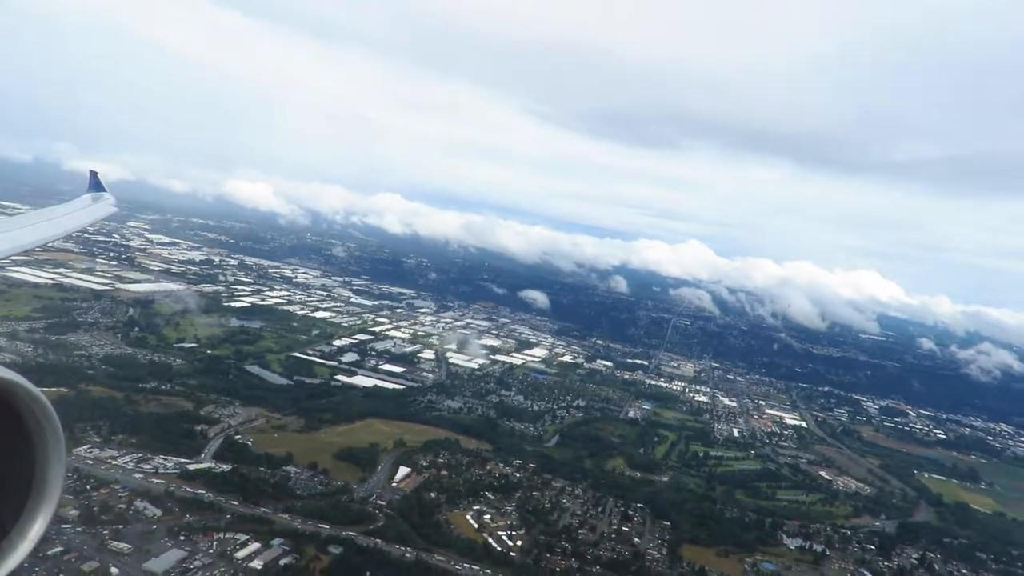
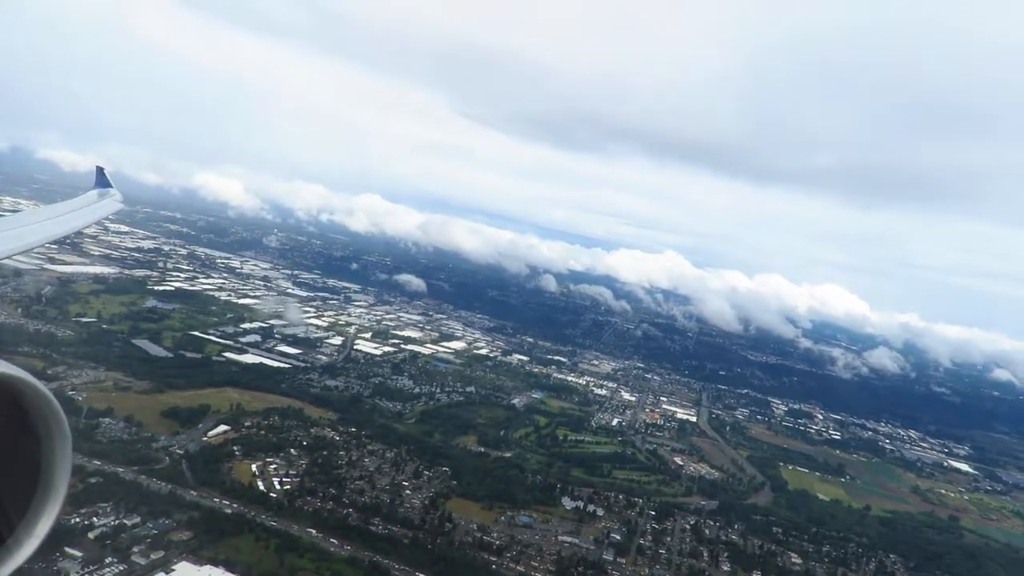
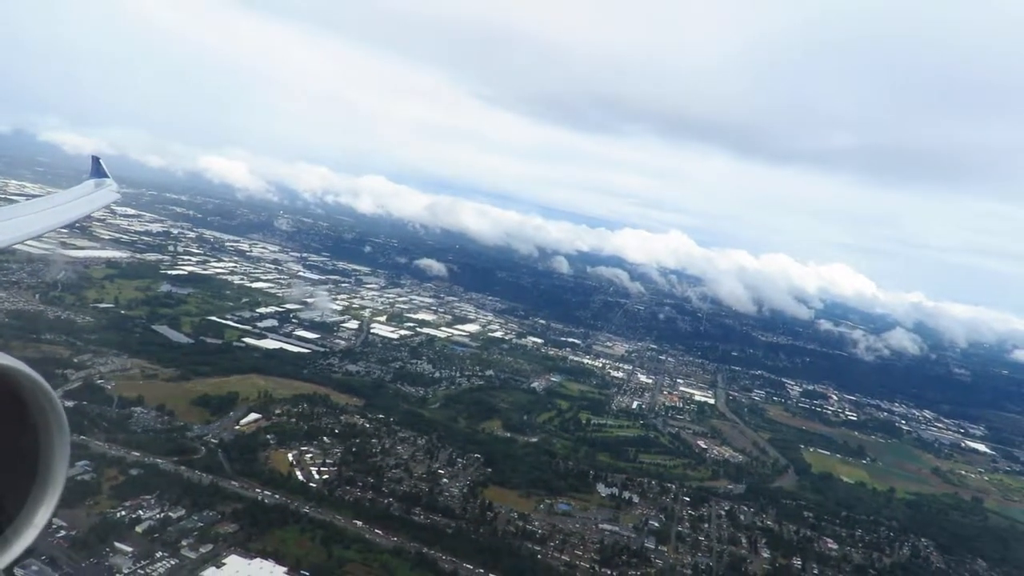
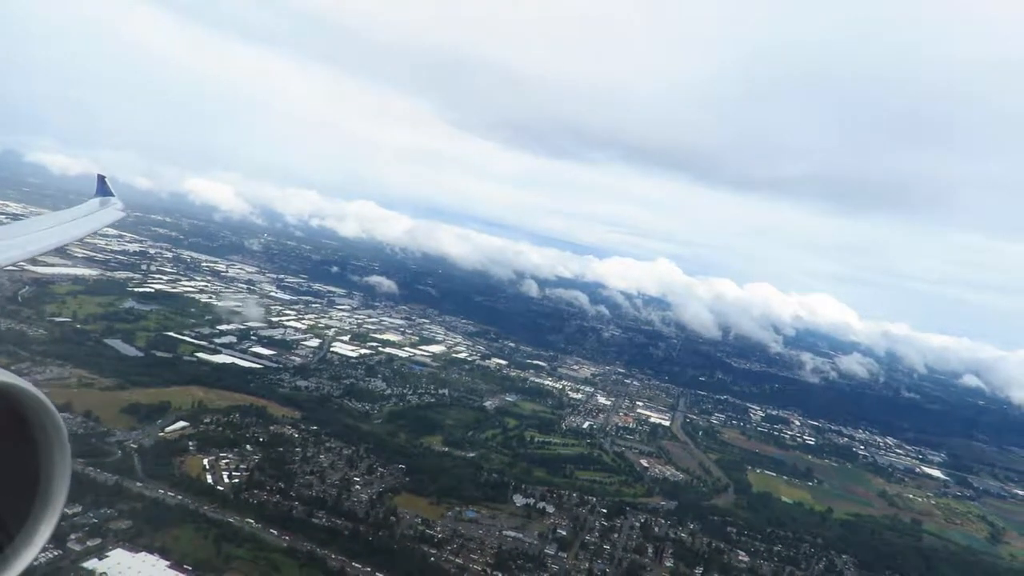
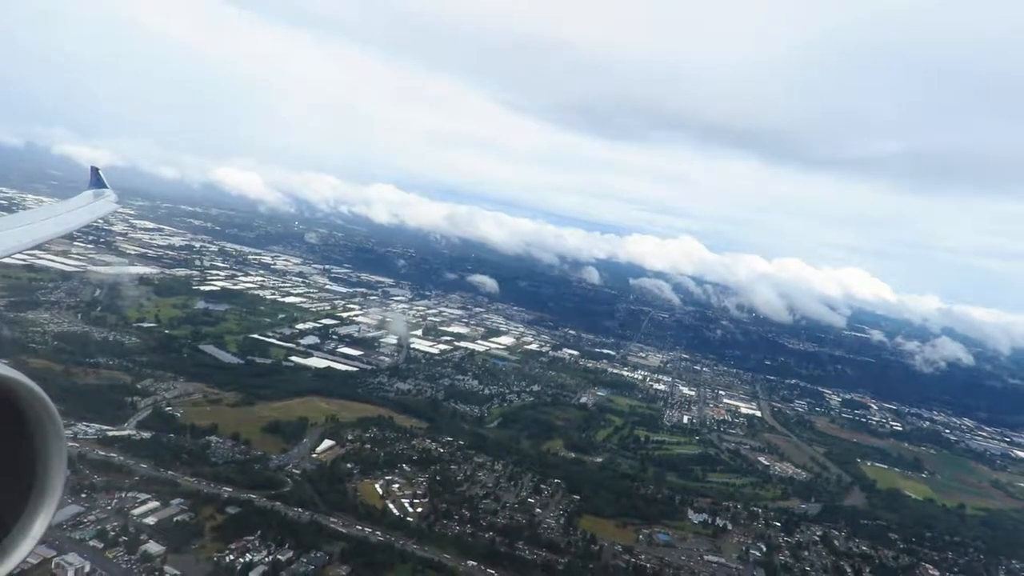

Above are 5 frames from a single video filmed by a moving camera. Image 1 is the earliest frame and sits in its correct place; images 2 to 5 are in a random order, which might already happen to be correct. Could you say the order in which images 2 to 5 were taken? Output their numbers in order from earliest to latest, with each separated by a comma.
5, 3, 2, 4
